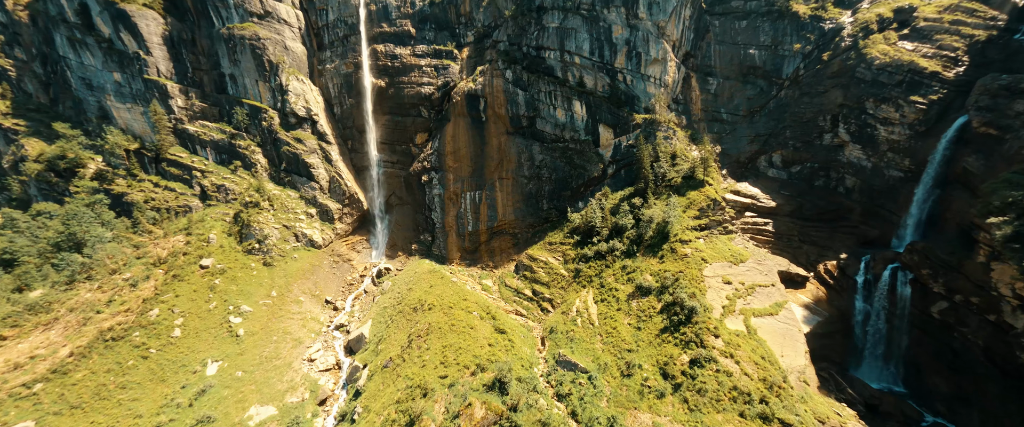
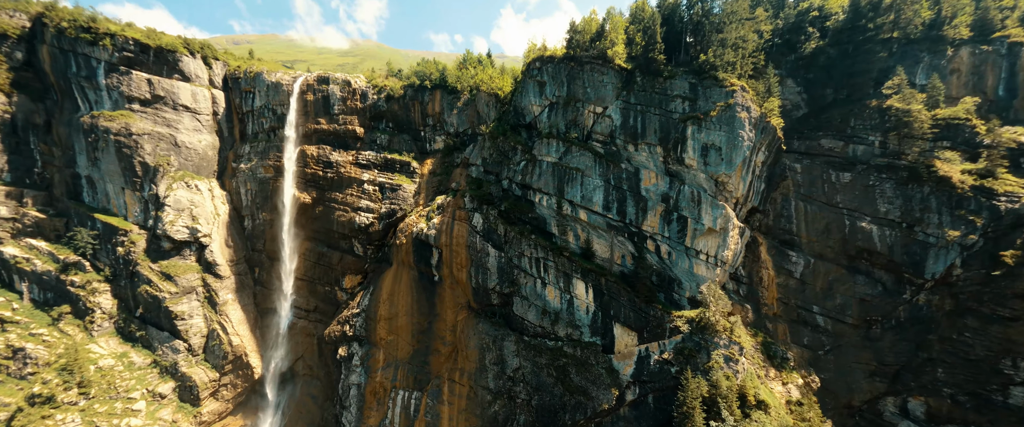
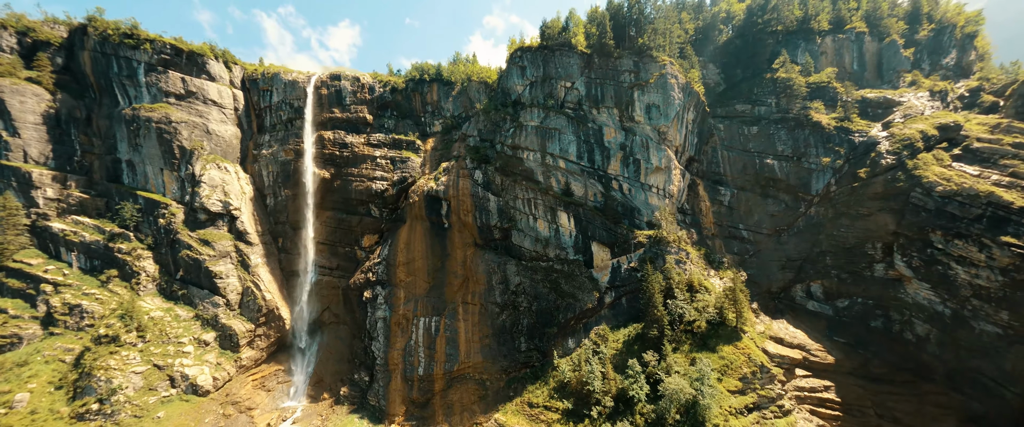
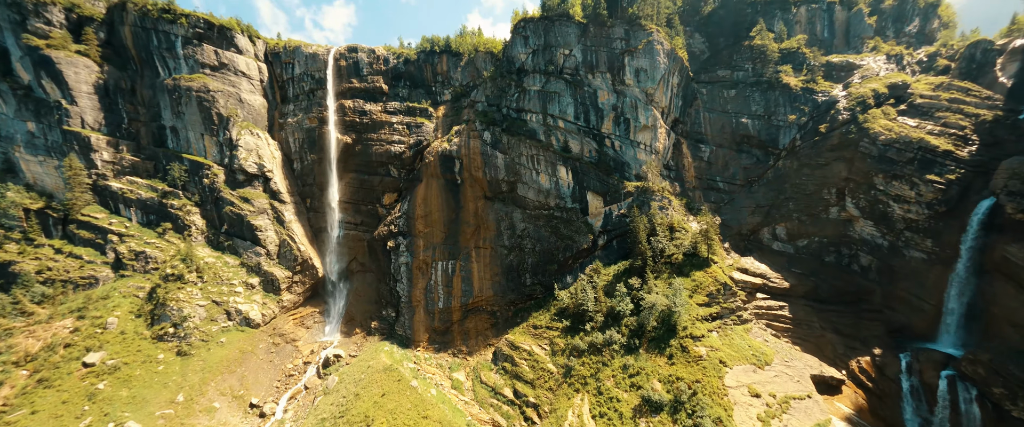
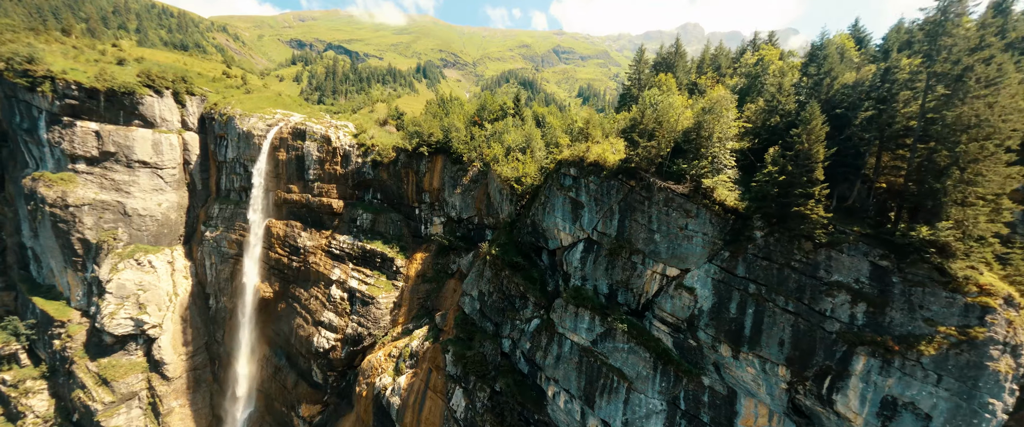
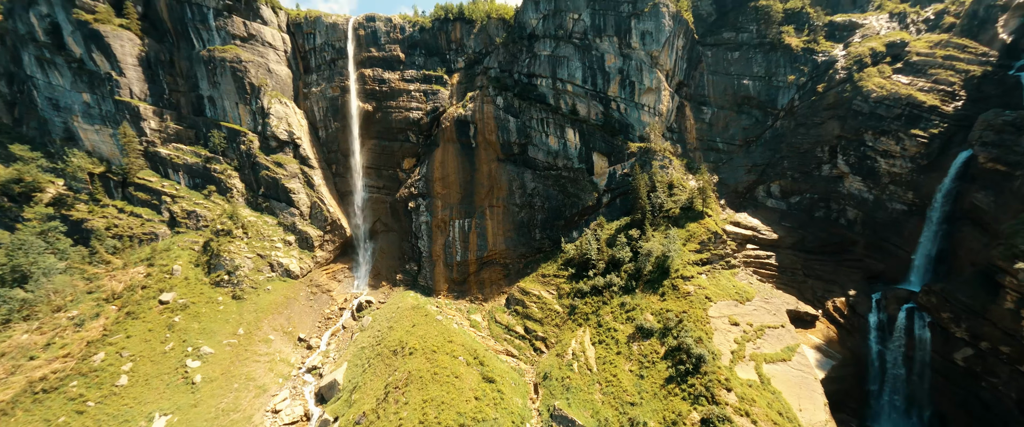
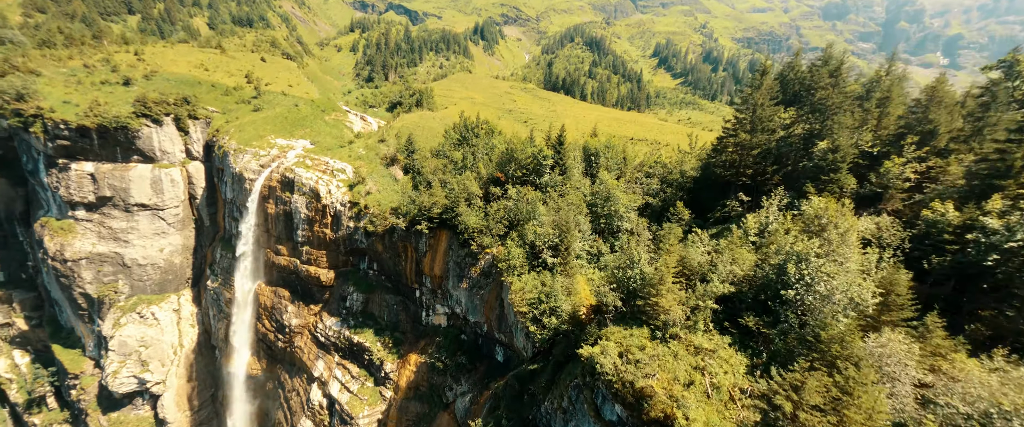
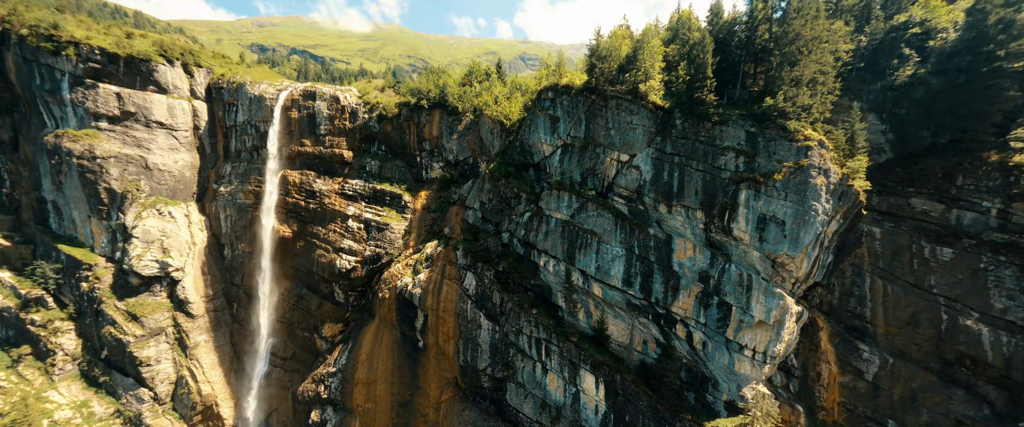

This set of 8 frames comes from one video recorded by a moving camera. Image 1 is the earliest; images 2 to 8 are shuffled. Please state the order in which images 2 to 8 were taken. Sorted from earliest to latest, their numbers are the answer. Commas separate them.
6, 4, 3, 2, 8, 5, 7
